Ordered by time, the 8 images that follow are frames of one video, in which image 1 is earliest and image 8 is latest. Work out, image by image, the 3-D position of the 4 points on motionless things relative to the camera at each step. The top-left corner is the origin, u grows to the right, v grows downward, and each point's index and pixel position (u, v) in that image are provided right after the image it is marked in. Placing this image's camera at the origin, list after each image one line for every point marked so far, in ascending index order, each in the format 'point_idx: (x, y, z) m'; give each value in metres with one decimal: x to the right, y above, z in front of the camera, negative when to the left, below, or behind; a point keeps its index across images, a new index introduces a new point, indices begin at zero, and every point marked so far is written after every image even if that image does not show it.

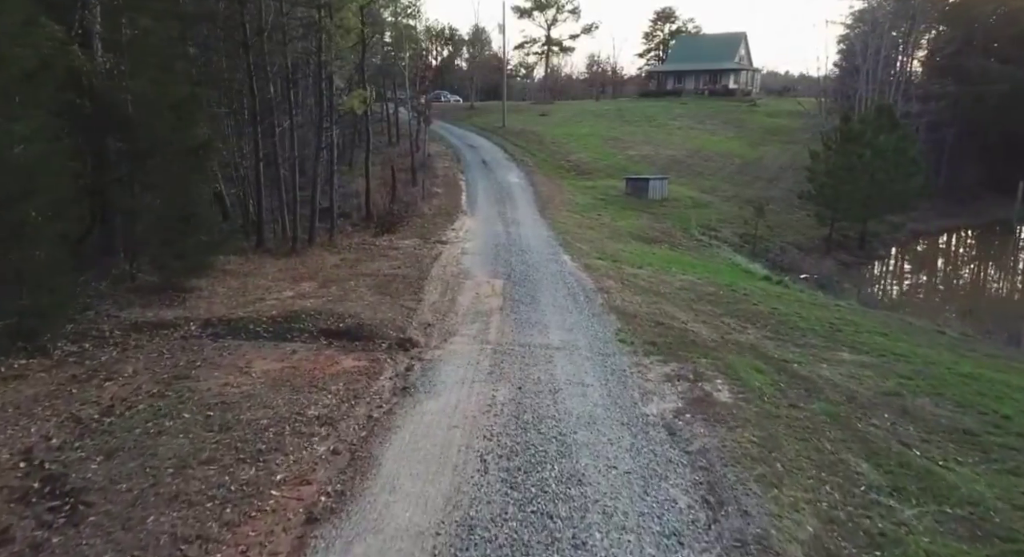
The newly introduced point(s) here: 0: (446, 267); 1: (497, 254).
0: (-1.6, +0.2, +15.1) m
1: (-0.4, +0.6, +16.9) m
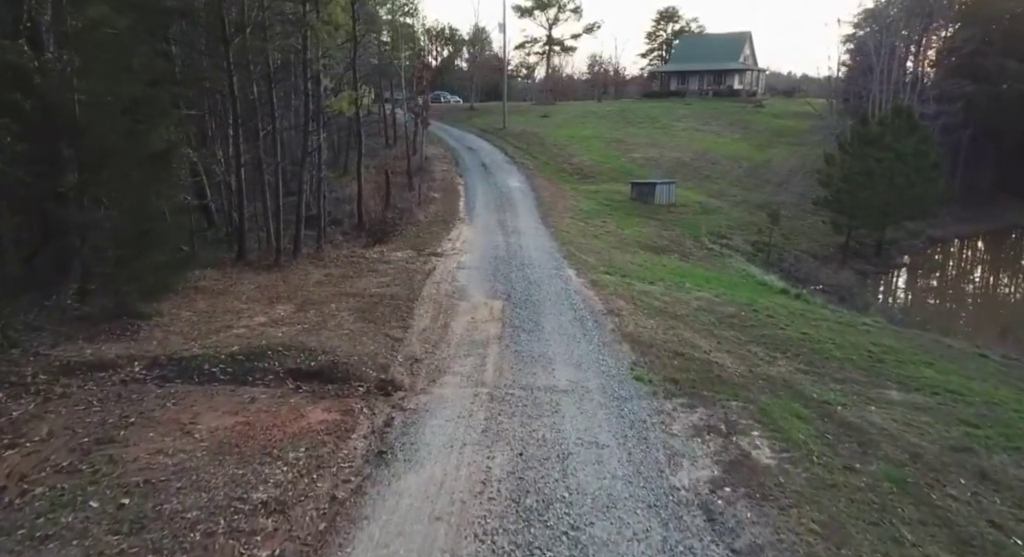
0: (-1.6, -0.1, +13.7) m
1: (-0.4, +0.2, +15.6) m
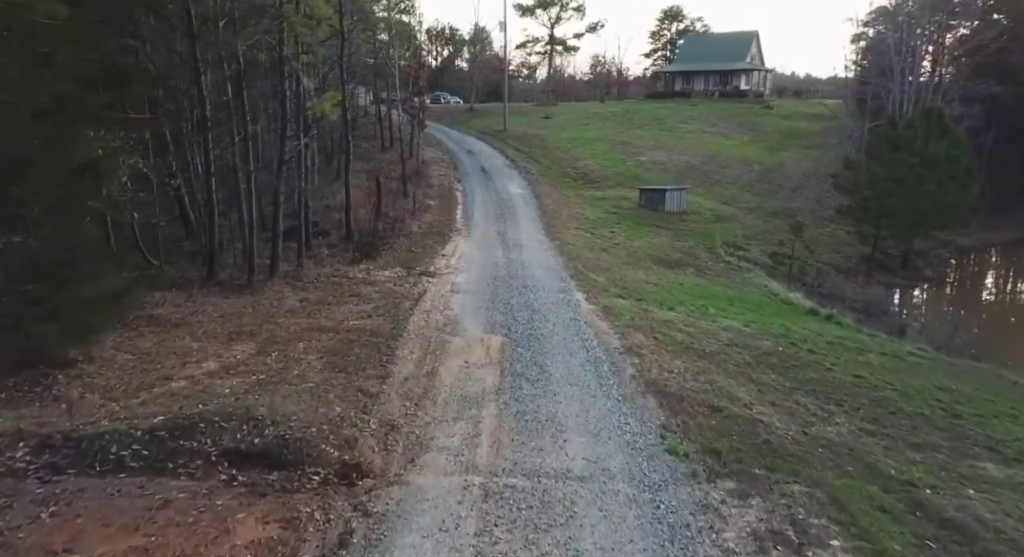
0: (-1.6, -0.7, +11.9) m
1: (-0.4, -0.3, +13.8) m
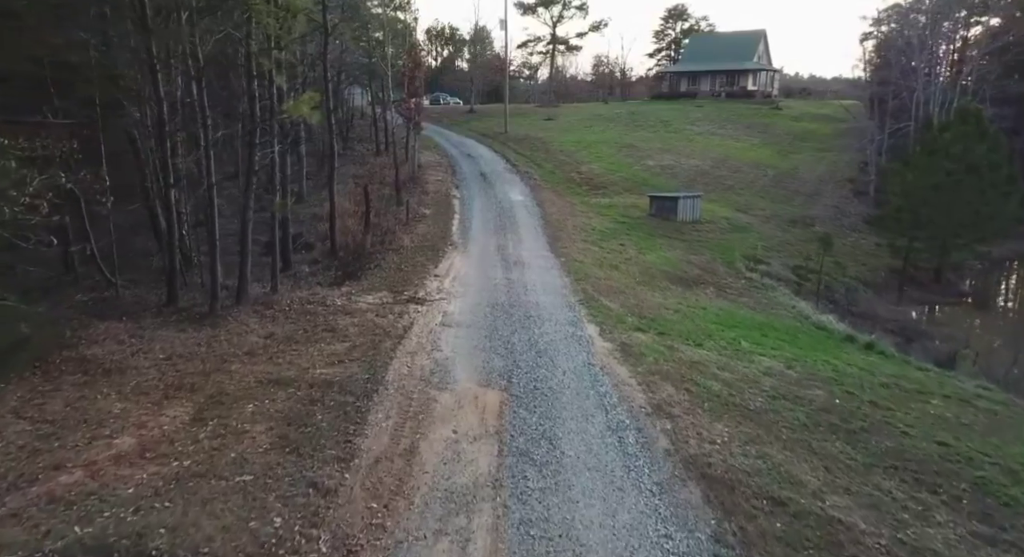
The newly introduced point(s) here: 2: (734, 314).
0: (-1.6, -1.2, +10.0) m
1: (-0.4, -0.8, +11.8) m
2: (+5.5, -0.9, +15.7) m
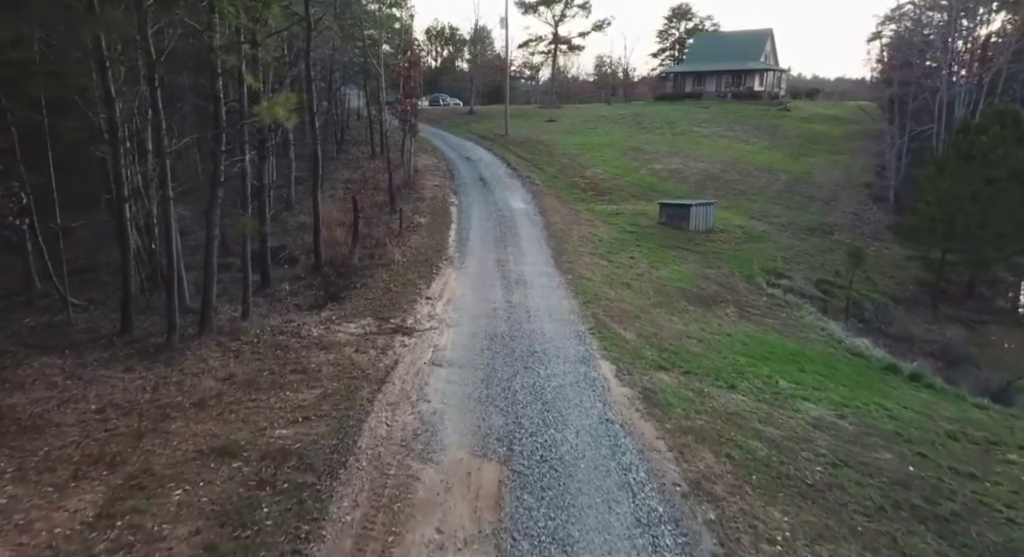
0: (-1.6, -1.7, +8.2) m
1: (-0.4, -1.3, +10.1) m
2: (+5.5, -1.4, +14.0) m
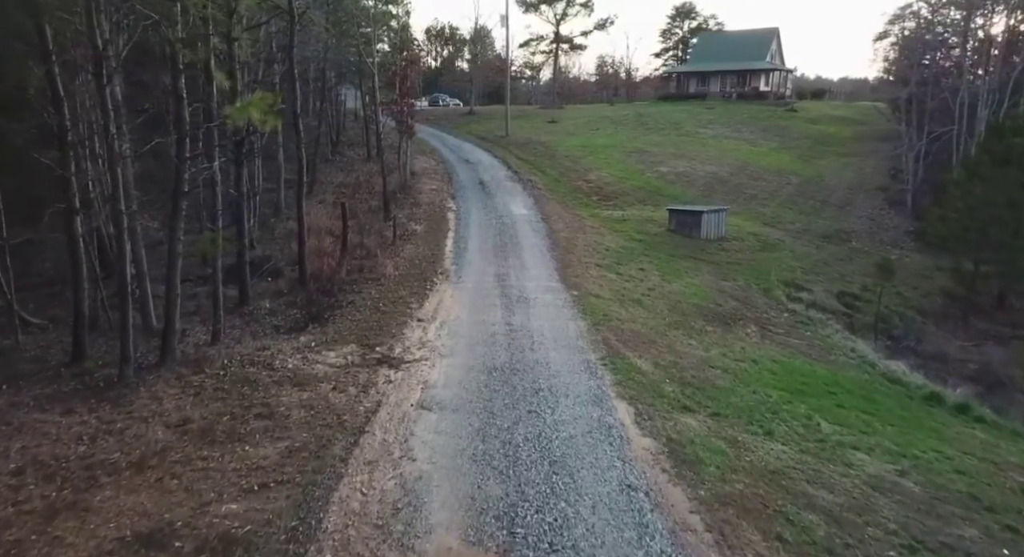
0: (-1.6, -2.1, +6.8) m
1: (-0.3, -1.7, +8.7) m
2: (+5.5, -1.7, +12.6) m
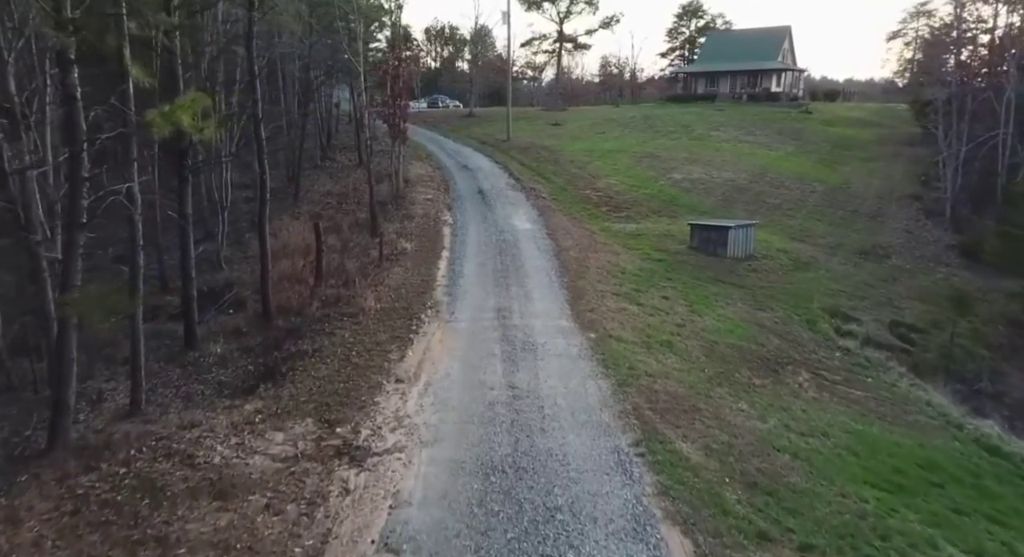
0: (-1.5, -2.9, +4.1) m
1: (-0.3, -2.5, +5.9) m
2: (+5.6, -2.5, +9.8) m
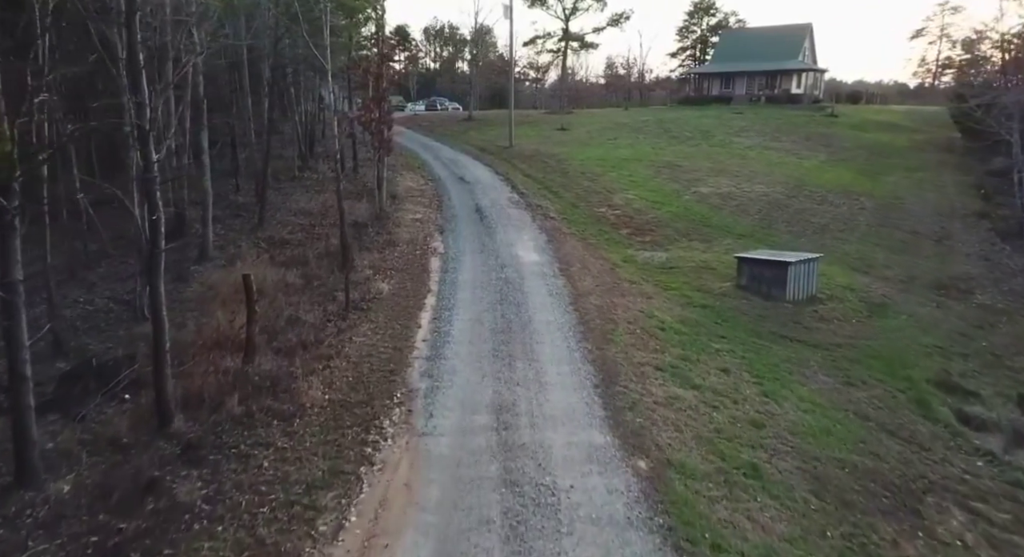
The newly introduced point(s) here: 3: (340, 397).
0: (-1.5, -4.1, -0.3) m
1: (-0.2, -3.7, +1.5) m
2: (+5.6, -3.8, +5.4) m
3: (-2.7, -1.8, +10.0) m
